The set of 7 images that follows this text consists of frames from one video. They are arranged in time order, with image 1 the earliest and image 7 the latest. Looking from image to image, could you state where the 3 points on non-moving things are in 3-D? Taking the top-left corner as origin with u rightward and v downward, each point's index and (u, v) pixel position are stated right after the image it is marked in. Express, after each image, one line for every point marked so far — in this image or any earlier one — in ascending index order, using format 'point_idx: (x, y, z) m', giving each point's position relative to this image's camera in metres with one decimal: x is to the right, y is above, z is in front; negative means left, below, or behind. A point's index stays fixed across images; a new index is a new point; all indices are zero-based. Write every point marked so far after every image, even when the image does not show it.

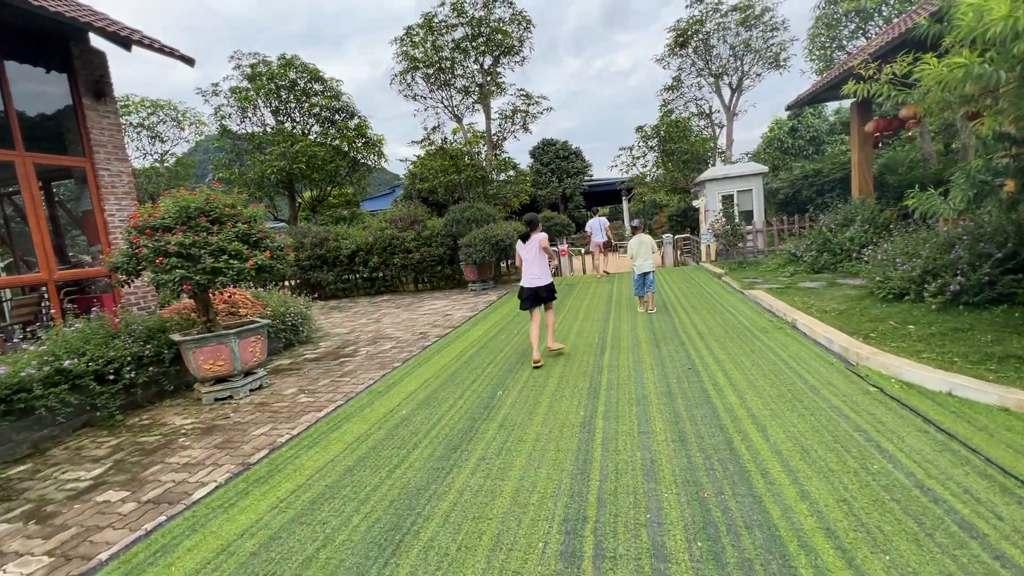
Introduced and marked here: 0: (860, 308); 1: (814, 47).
0: (+4.2, -0.3, +5.6) m
1: (+8.0, +6.4, +12.4) m
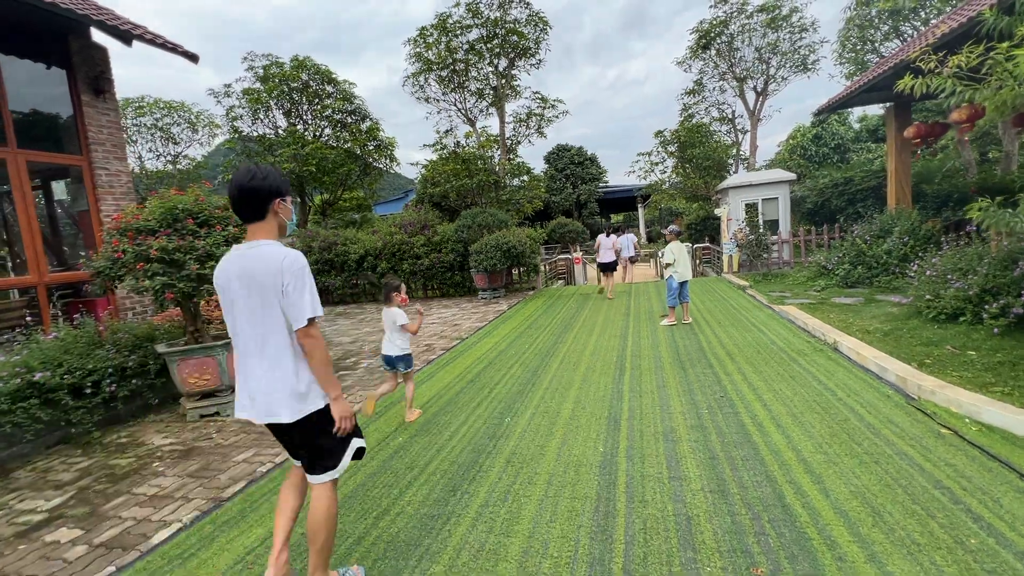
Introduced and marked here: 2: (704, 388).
0: (+4.3, -0.5, +5.1) m
1: (+8.4, +6.0, +11.9) m
2: (+1.6, -0.8, +4.0) m
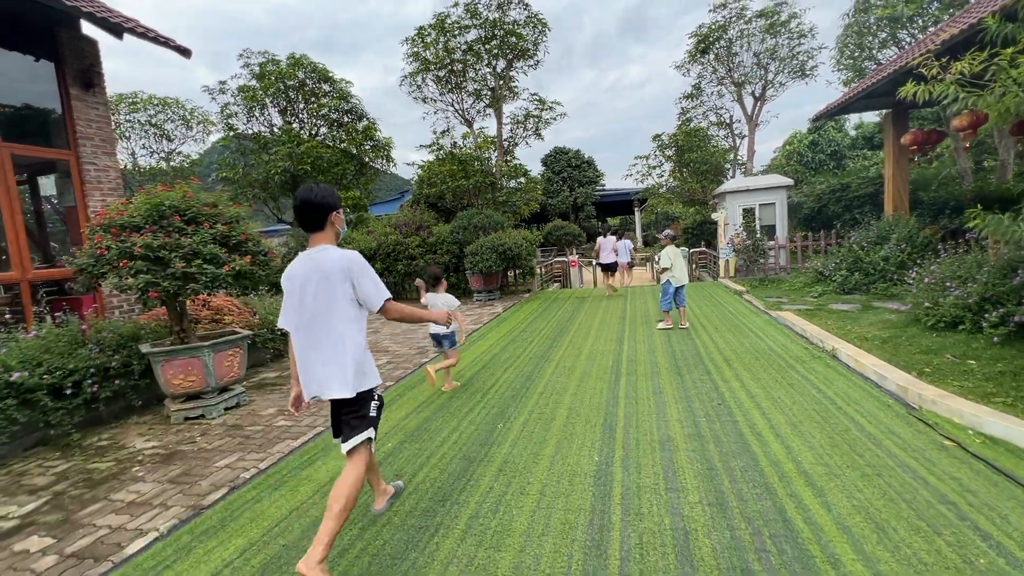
0: (+4.2, -0.5, +5.1) m
1: (+8.4, +5.8, +11.9) m
2: (+1.6, -0.9, +3.9) m
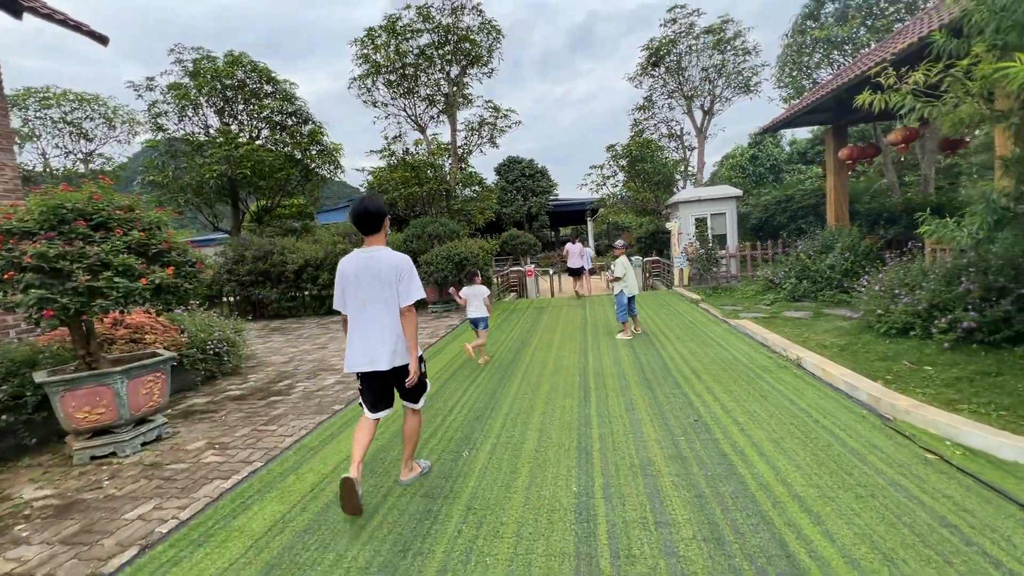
0: (+3.8, -0.6, +5.2) m
1: (+7.2, +5.7, +12.5) m
2: (+1.3, -1.0, +3.7) m
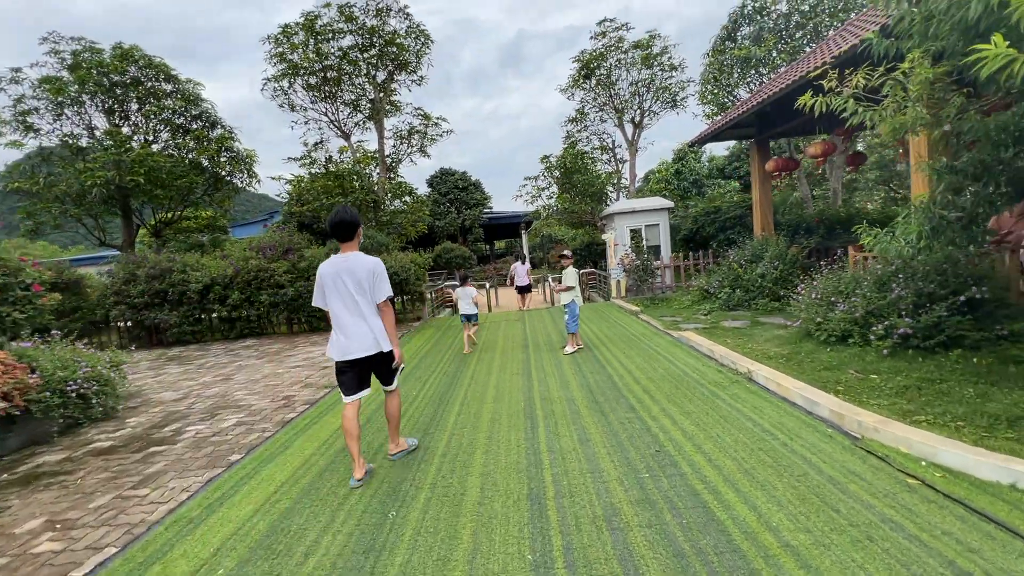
0: (+3.2, -0.7, +5.1) m
1: (+5.3, +5.4, +13.0) m
2: (+0.9, -1.1, +3.3) m
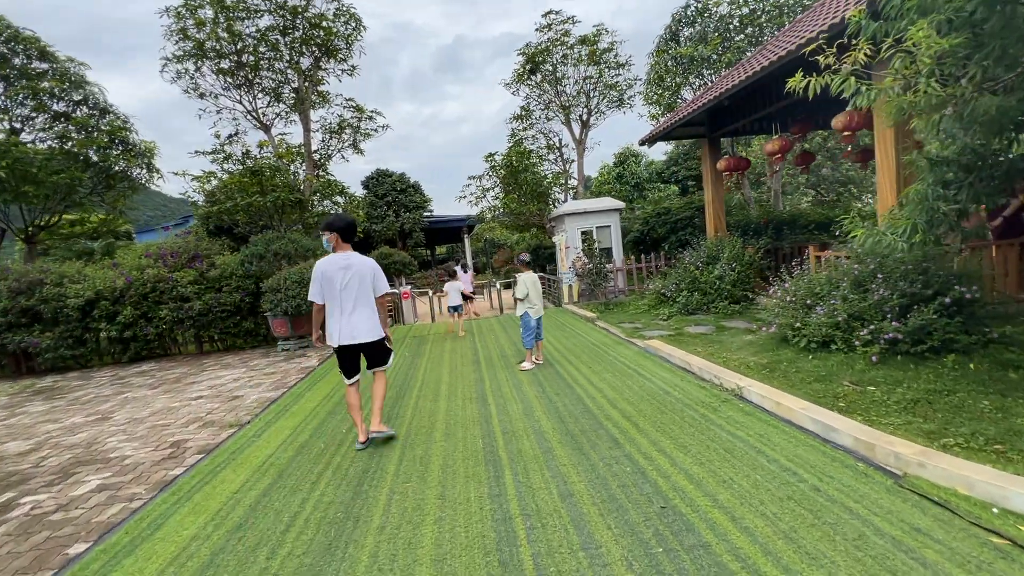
0: (+2.7, -0.7, +4.6) m
1: (+3.8, +5.3, +12.8) m
2: (+0.7, -1.1, +2.6) m
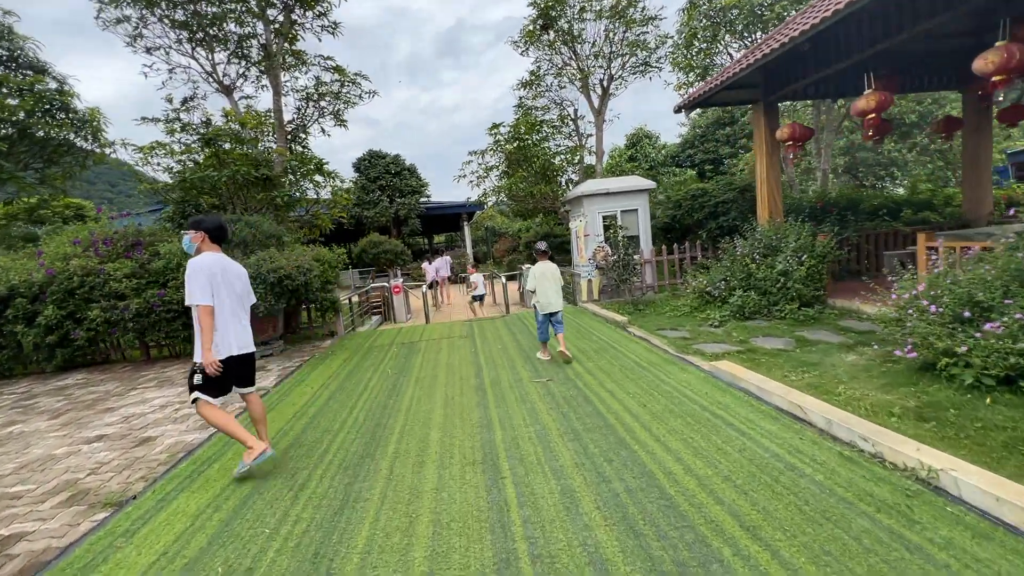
0: (+2.9, -0.8, +3.1) m
1: (+4.0, +5.5, +11.1) m
2: (+0.8, -1.2, +1.0) m
